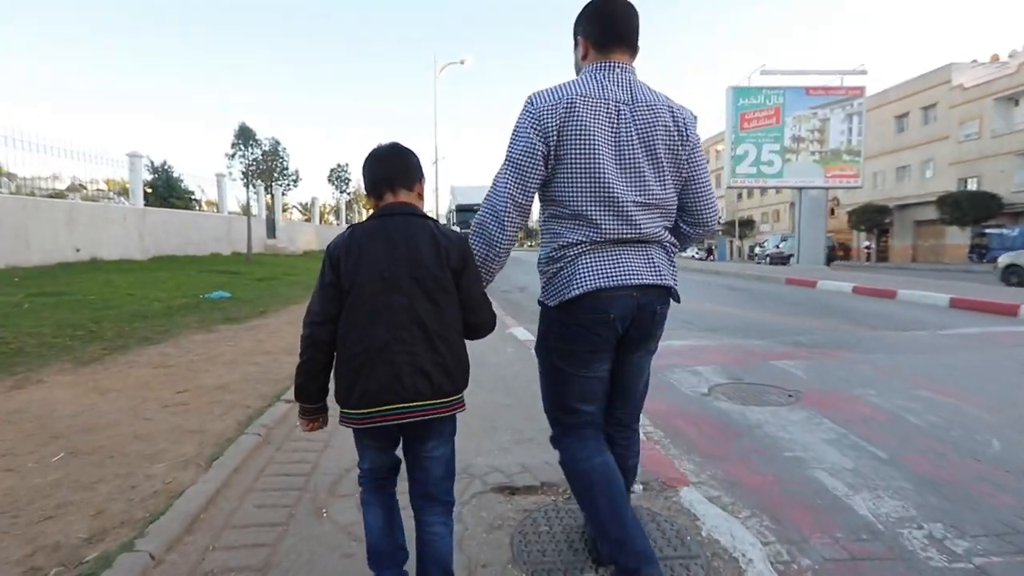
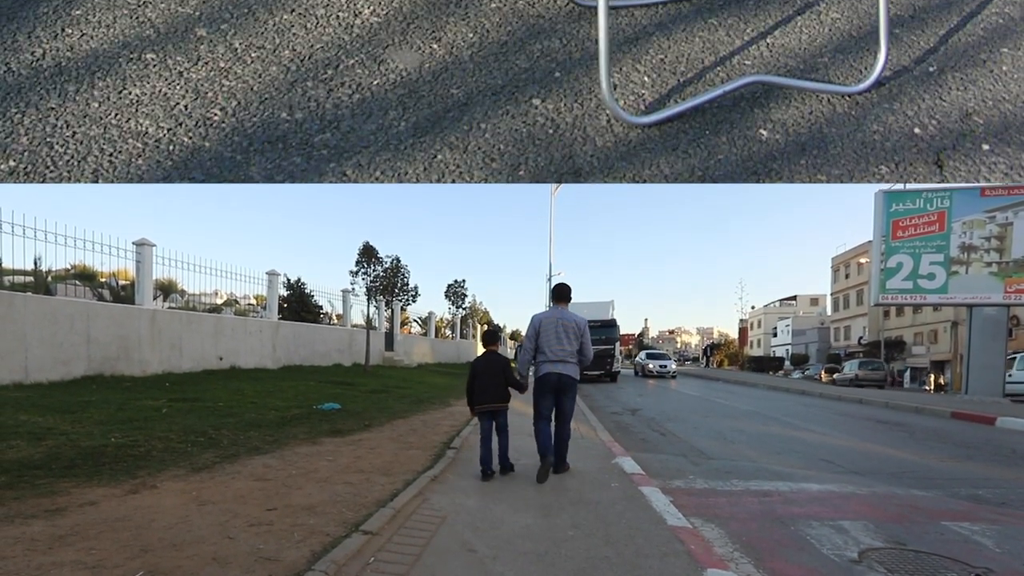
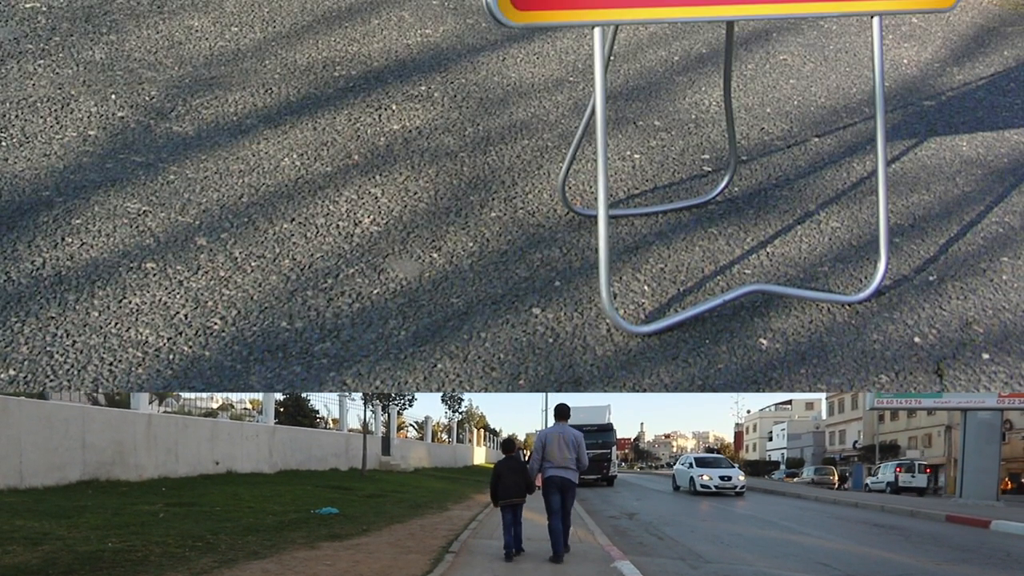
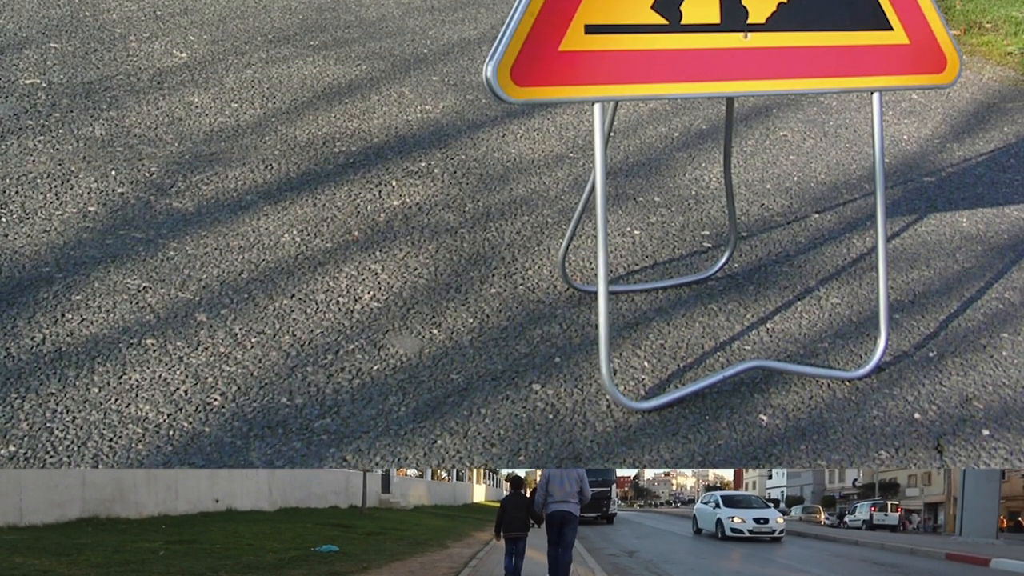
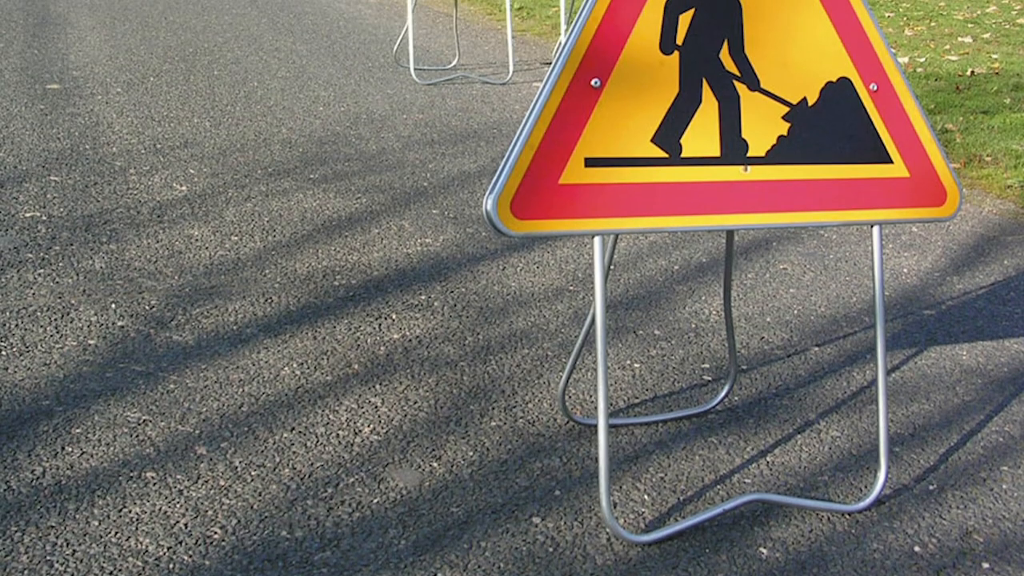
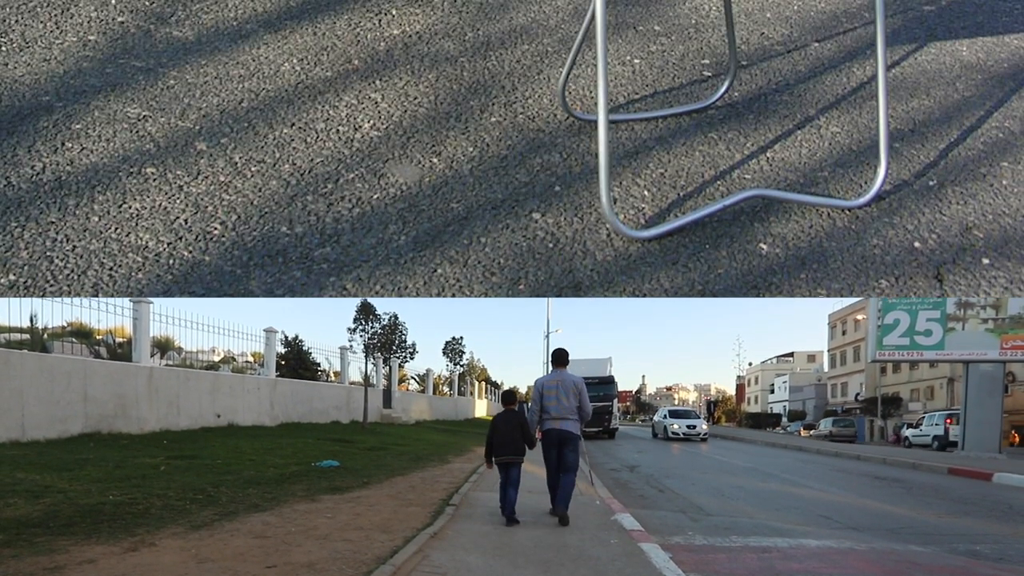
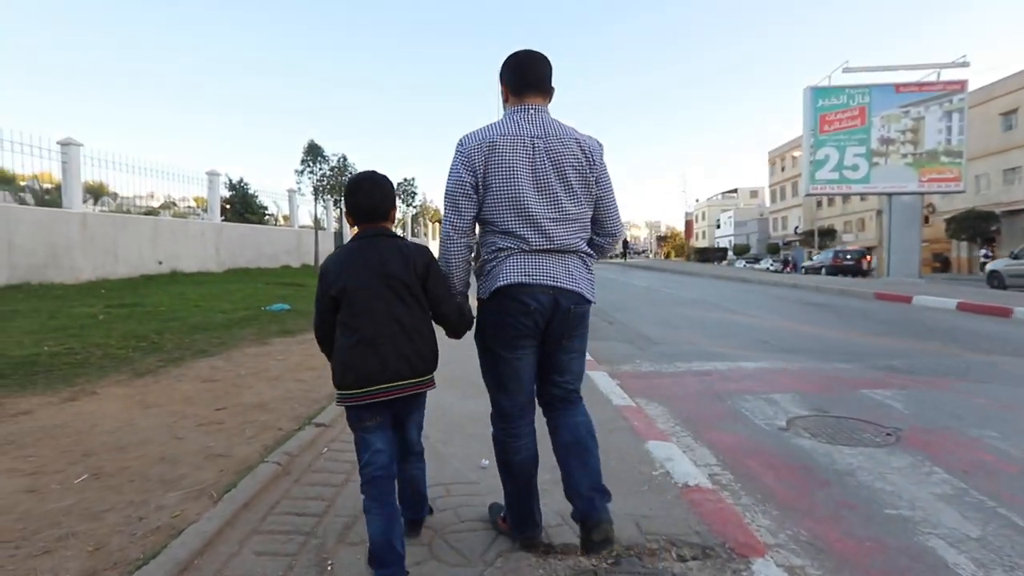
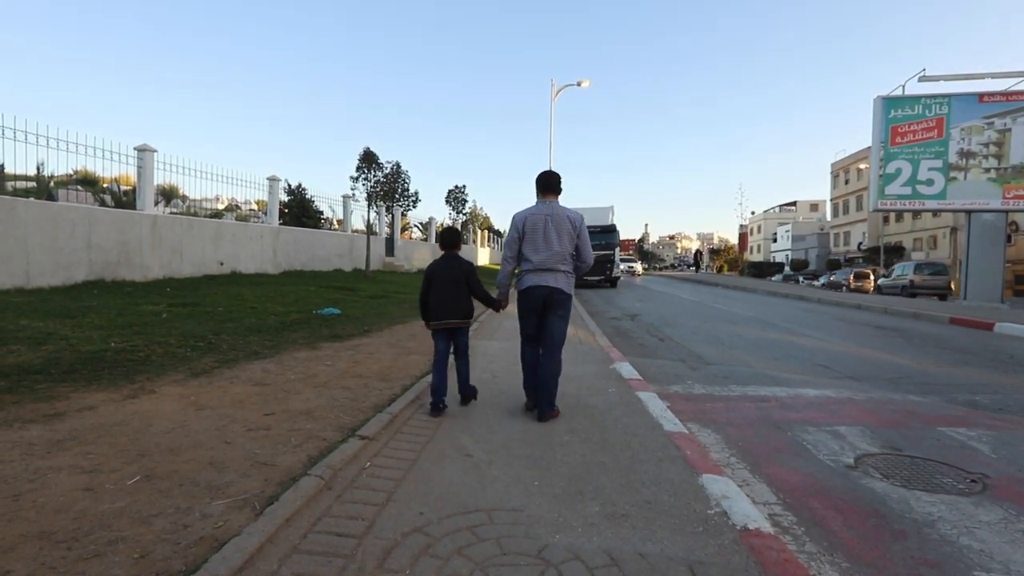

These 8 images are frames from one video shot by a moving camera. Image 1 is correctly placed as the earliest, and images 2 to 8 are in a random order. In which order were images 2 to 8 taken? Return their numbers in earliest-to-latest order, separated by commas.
7, 8, 2, 6, 3, 4, 5
